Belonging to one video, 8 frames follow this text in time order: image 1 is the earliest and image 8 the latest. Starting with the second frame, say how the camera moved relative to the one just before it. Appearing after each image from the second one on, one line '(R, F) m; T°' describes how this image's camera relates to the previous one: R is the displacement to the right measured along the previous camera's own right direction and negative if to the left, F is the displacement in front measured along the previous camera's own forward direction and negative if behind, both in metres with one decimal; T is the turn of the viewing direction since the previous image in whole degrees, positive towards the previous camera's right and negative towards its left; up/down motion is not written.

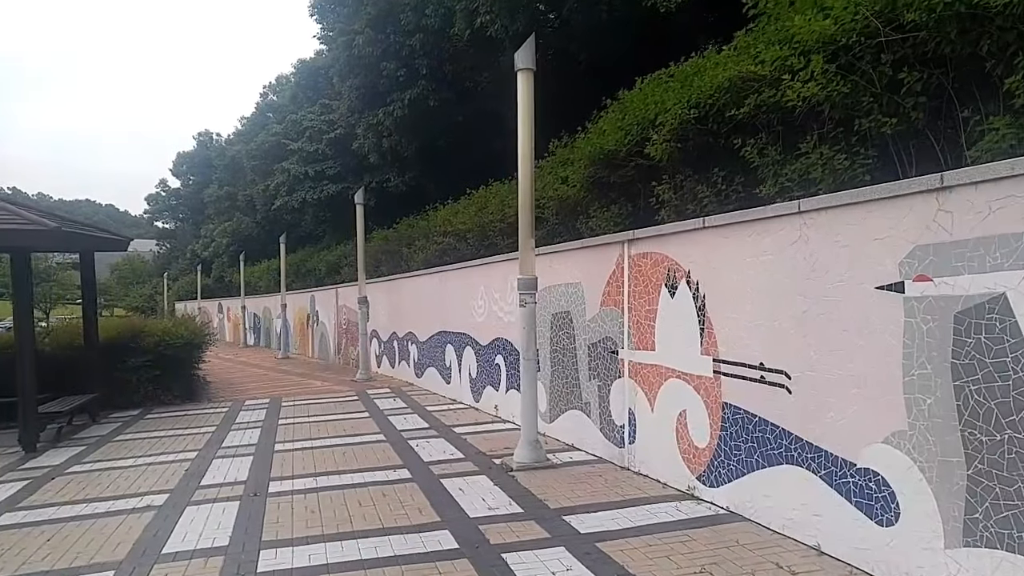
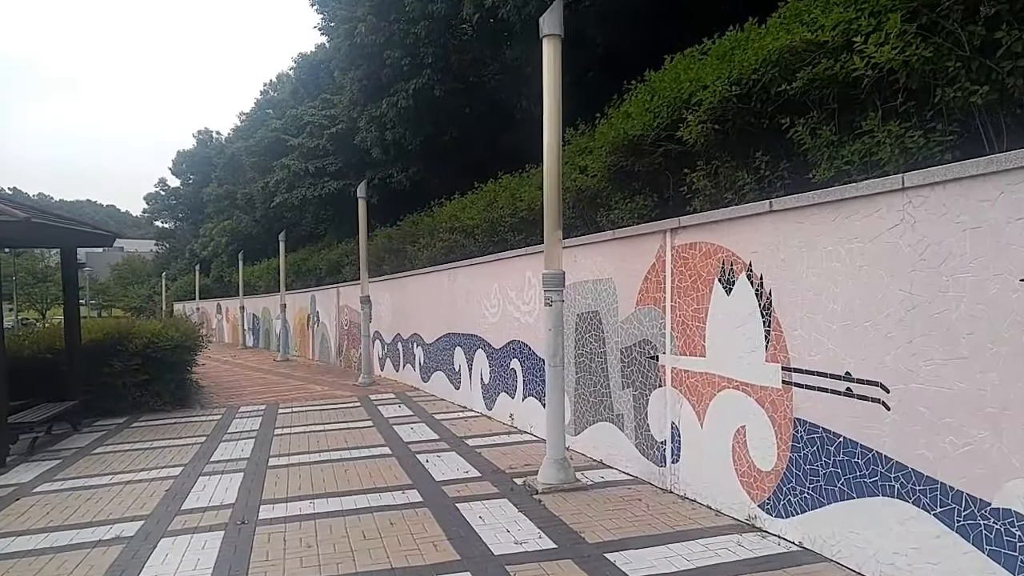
(-0.2, +0.7) m; 0°
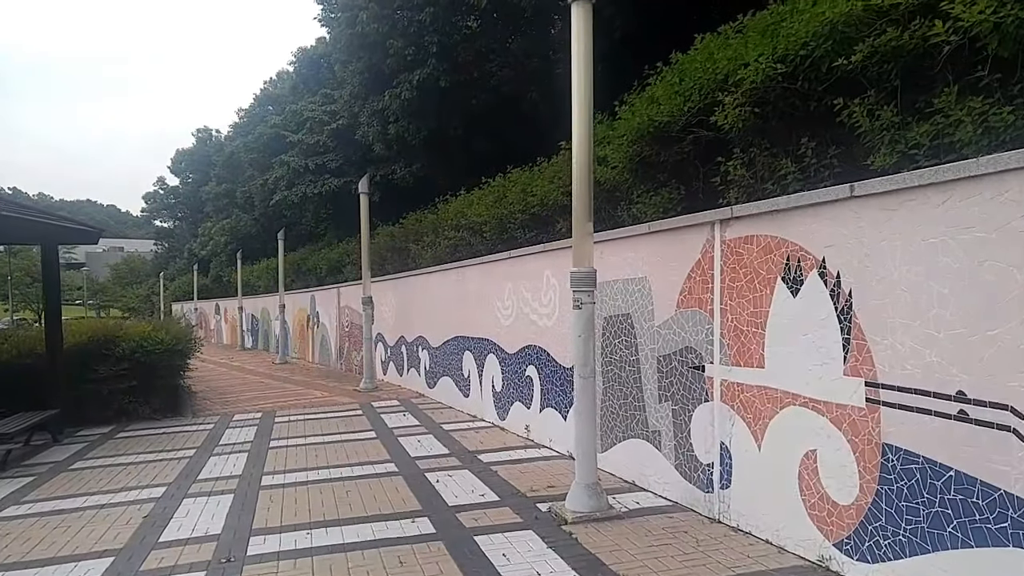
(-0.1, +0.6) m; 0°
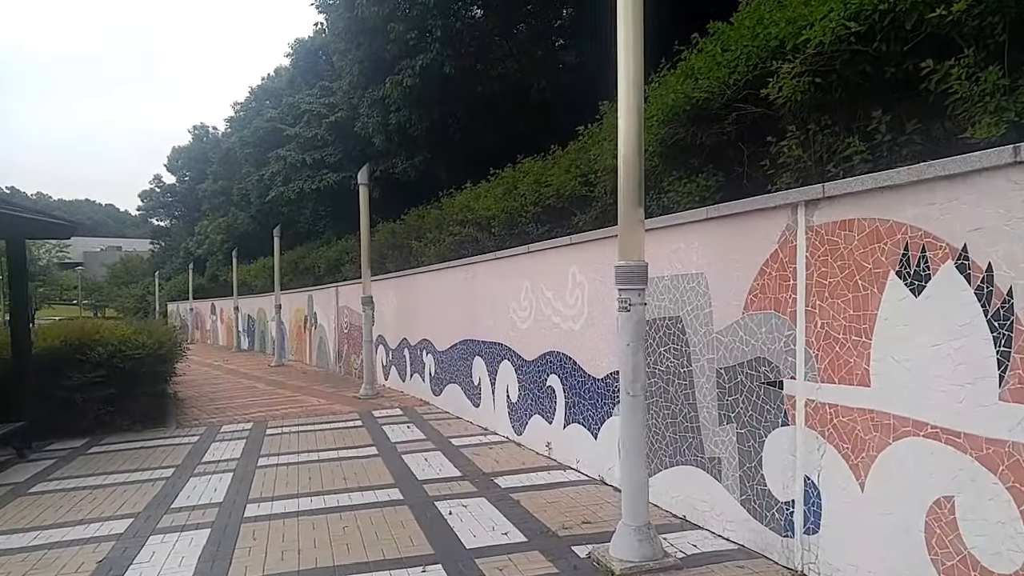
(-0.2, +0.8) m; 0°
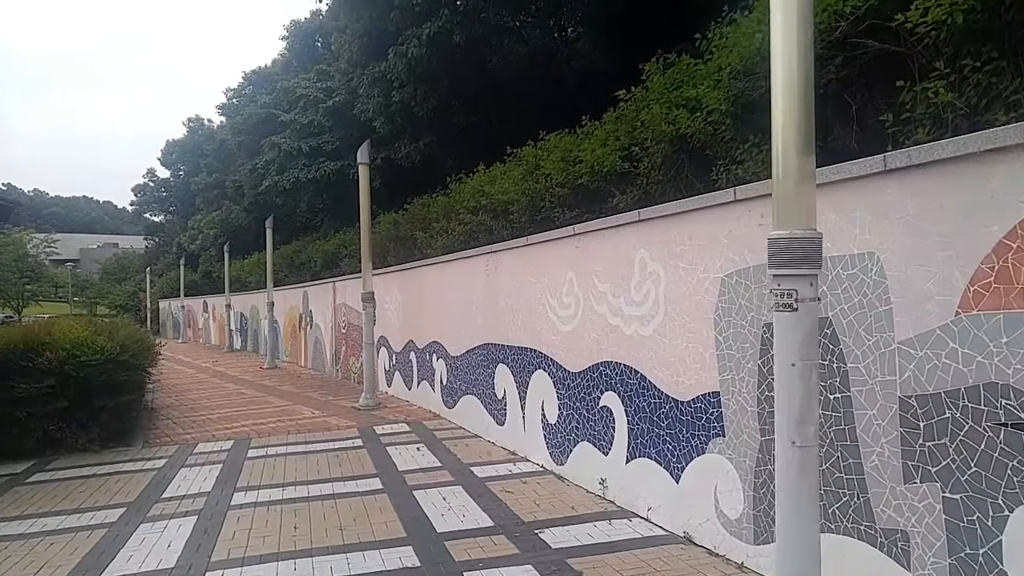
(-0.3, +1.4) m; 0°
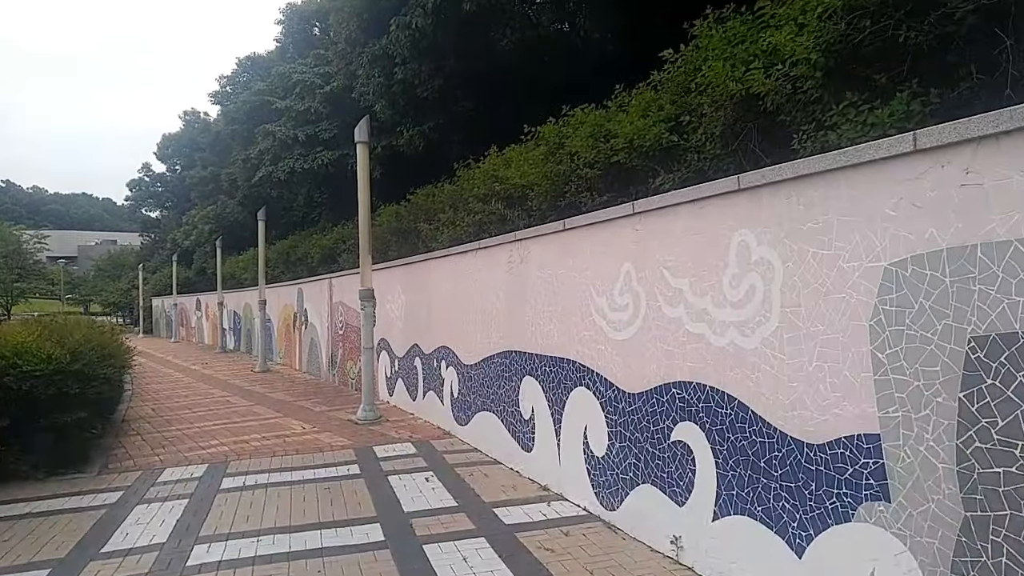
(-0.2, +1.2) m; 0°
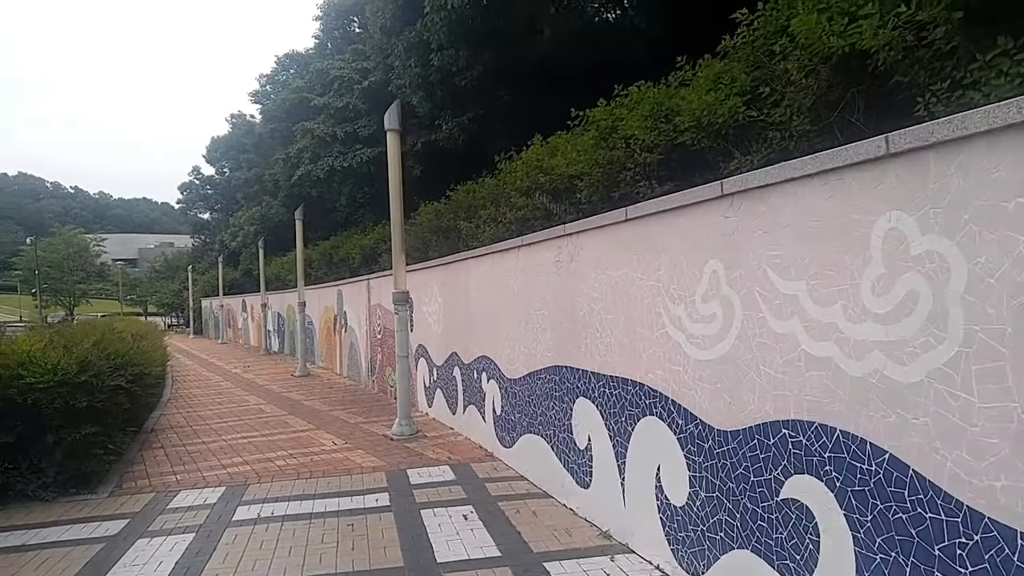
(0.0, +0.8) m; -4°
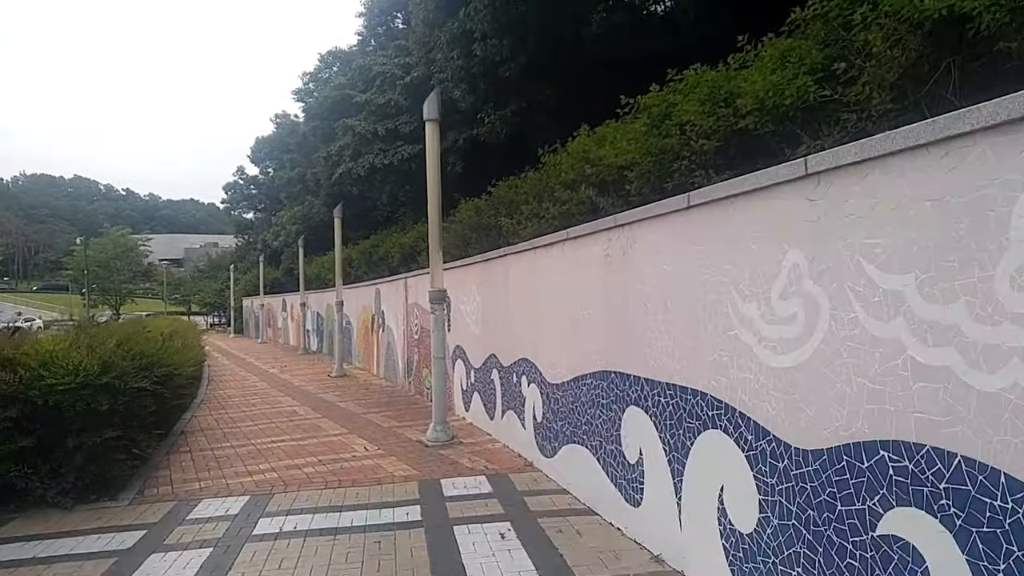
(0.0, +0.4) m; -3°
